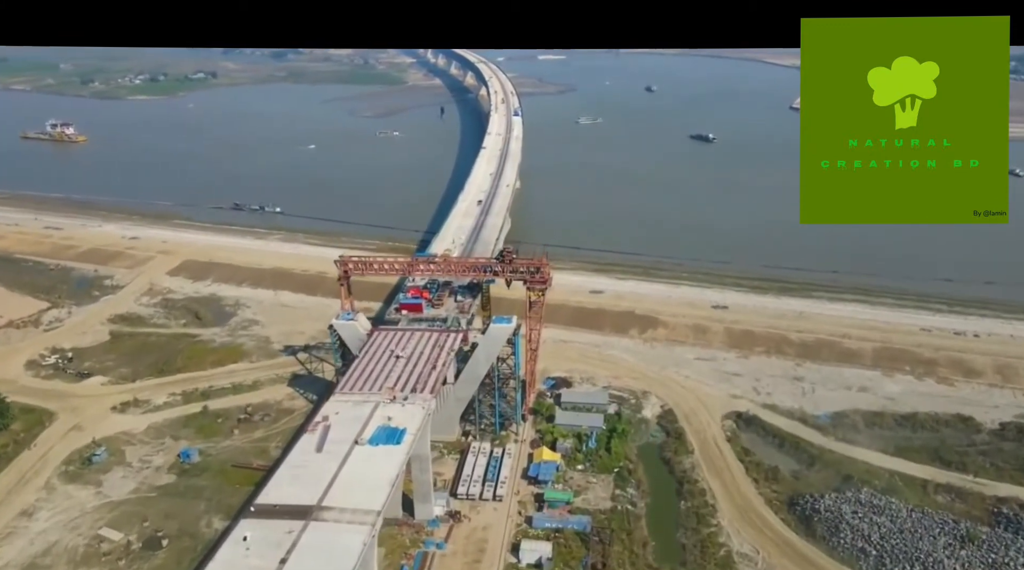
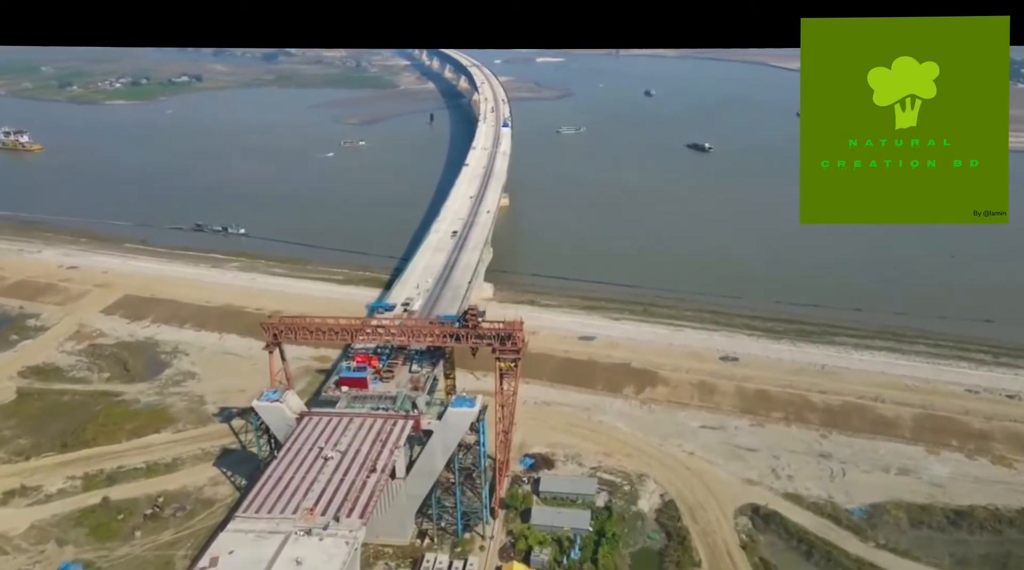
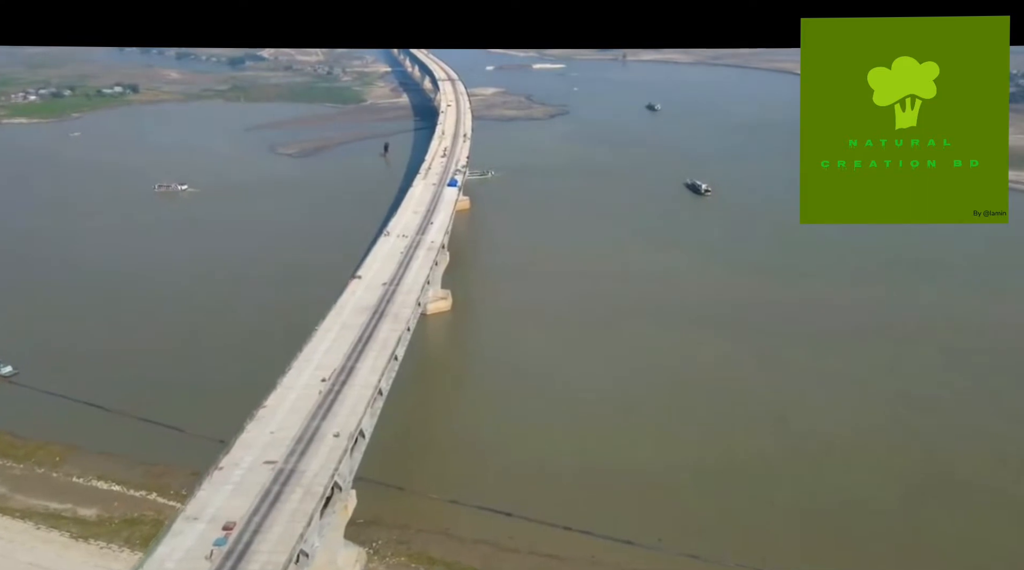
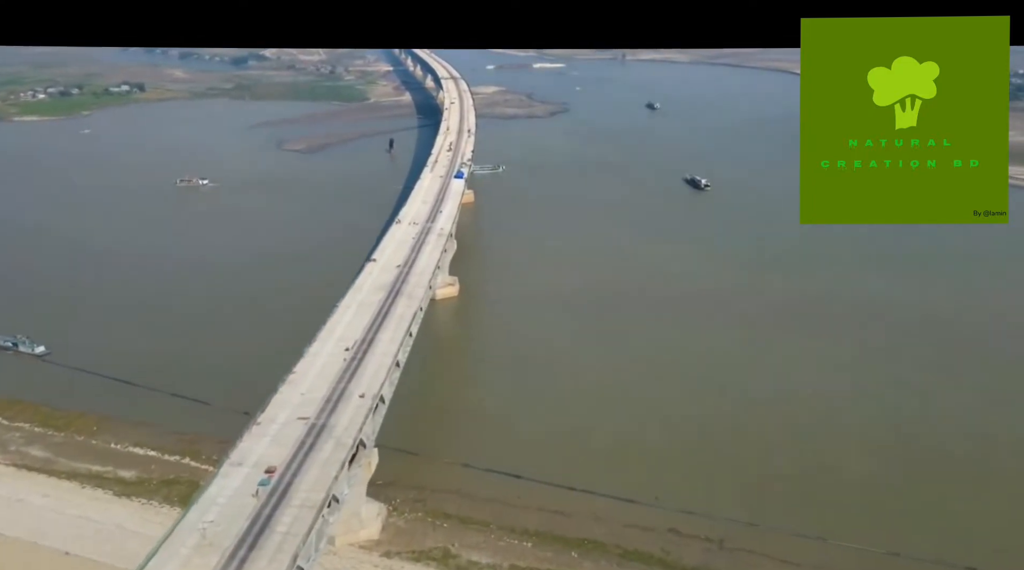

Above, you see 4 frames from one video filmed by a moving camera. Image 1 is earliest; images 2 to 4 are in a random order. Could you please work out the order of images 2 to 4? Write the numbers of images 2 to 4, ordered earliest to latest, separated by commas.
2, 4, 3
